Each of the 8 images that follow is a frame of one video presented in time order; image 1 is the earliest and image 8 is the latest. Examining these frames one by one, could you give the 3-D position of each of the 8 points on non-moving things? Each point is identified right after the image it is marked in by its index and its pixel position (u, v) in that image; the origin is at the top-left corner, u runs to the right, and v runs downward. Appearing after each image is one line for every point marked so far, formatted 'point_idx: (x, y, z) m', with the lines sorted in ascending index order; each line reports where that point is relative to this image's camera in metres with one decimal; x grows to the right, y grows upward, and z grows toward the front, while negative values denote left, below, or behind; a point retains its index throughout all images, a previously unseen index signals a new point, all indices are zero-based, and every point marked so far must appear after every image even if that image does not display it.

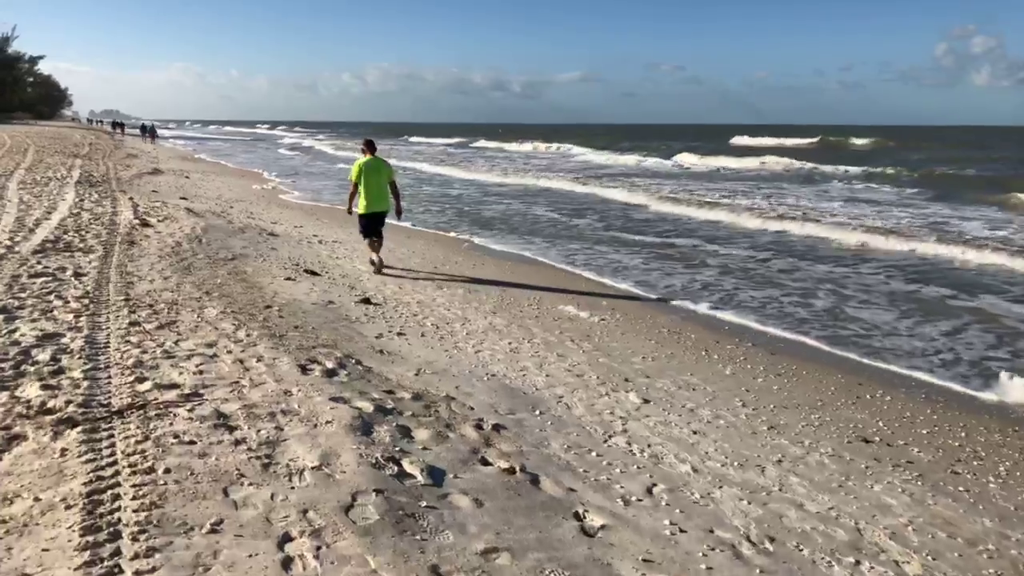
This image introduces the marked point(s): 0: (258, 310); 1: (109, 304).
0: (-2.1, -0.2, +6.2) m
1: (-3.1, -0.1, +5.8) m
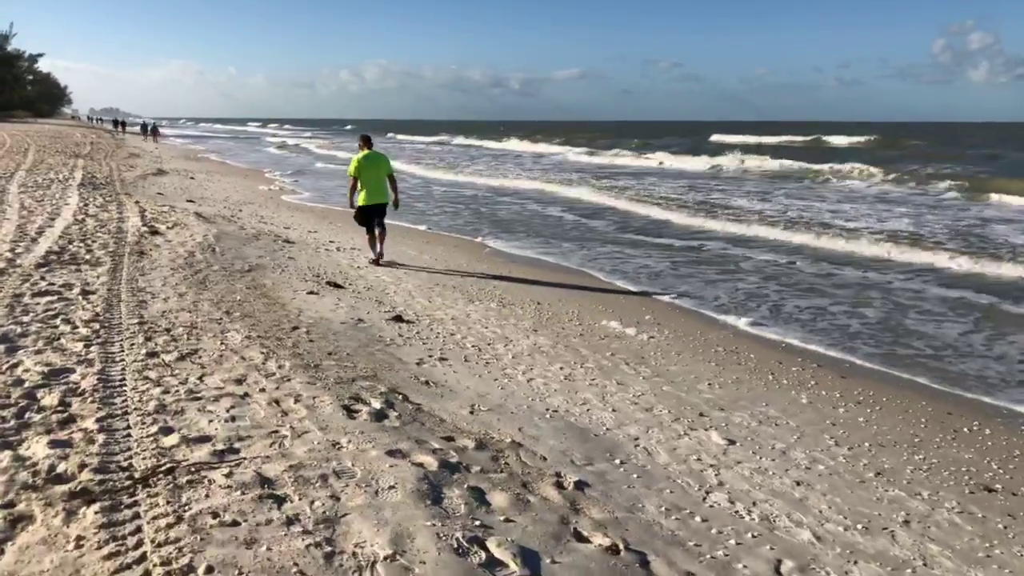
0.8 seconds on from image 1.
0: (-1.7, -0.3, +5.6) m
1: (-2.7, -0.3, +5.2) m
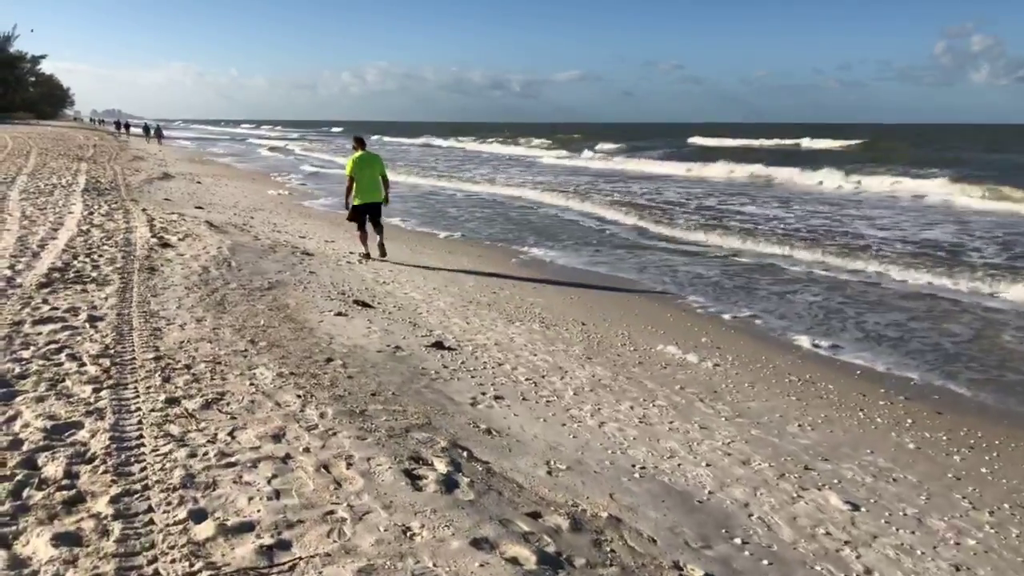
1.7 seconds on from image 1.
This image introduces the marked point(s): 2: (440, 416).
0: (-1.2, -0.5, +5.0) m
1: (-2.2, -0.5, +4.5) m
2: (-0.4, -0.7, +4.4) m
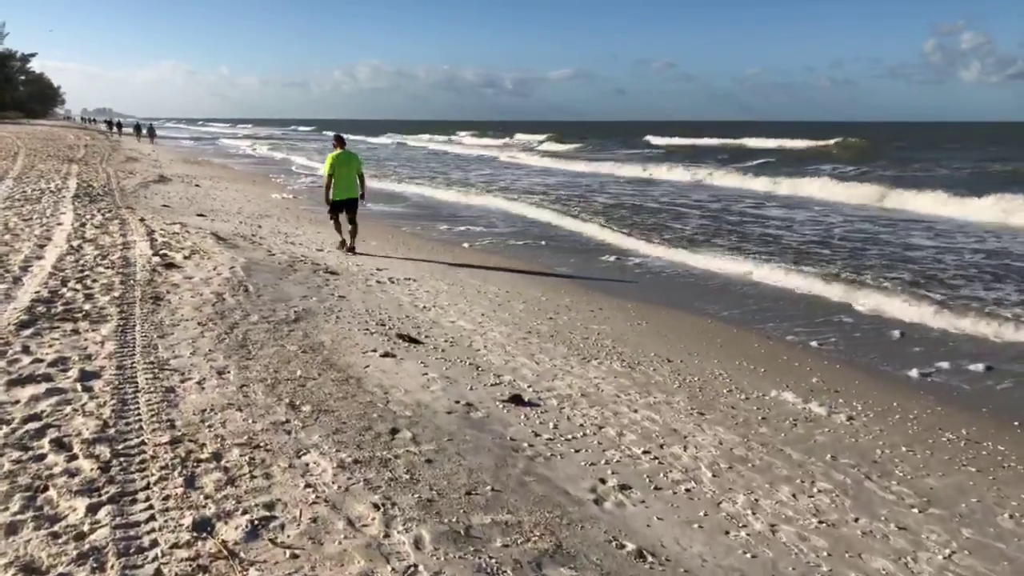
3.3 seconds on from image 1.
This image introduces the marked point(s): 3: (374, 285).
0: (-0.6, -0.8, +3.8) m
1: (-1.6, -0.7, +3.3) m
2: (+0.2, -1.0, +3.2) m
3: (-1.5, 0.0, +8.4) m
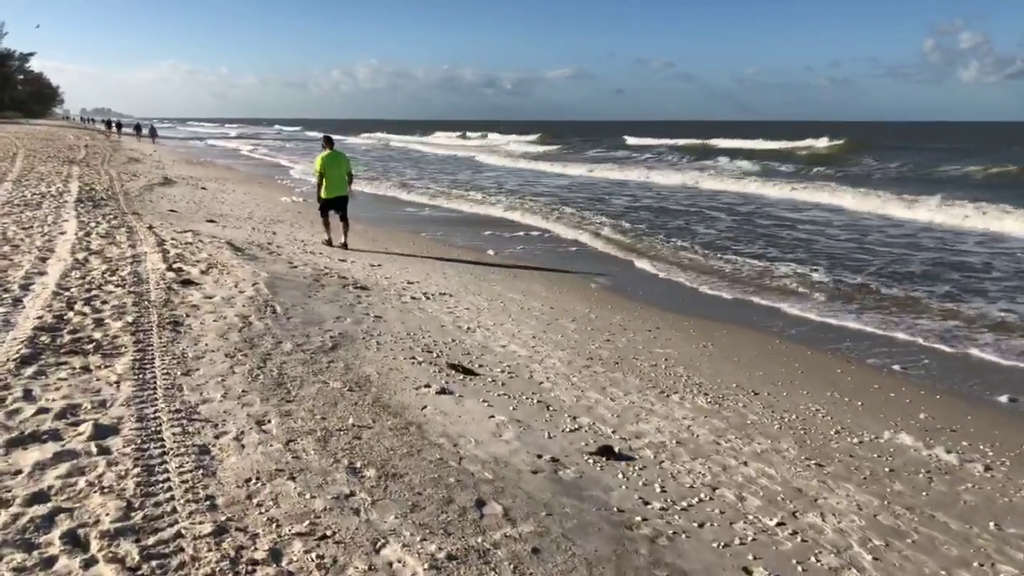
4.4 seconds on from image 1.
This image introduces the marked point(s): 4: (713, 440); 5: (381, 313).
0: (-0.1, -1.0, +3.0) m
1: (-1.1, -0.9, +2.6) m
2: (+0.7, -1.2, +2.4) m
3: (-1.0, -0.1, +7.7) m
4: (+1.2, -0.9, +4.6) m
5: (-1.2, -0.2, +7.0) m
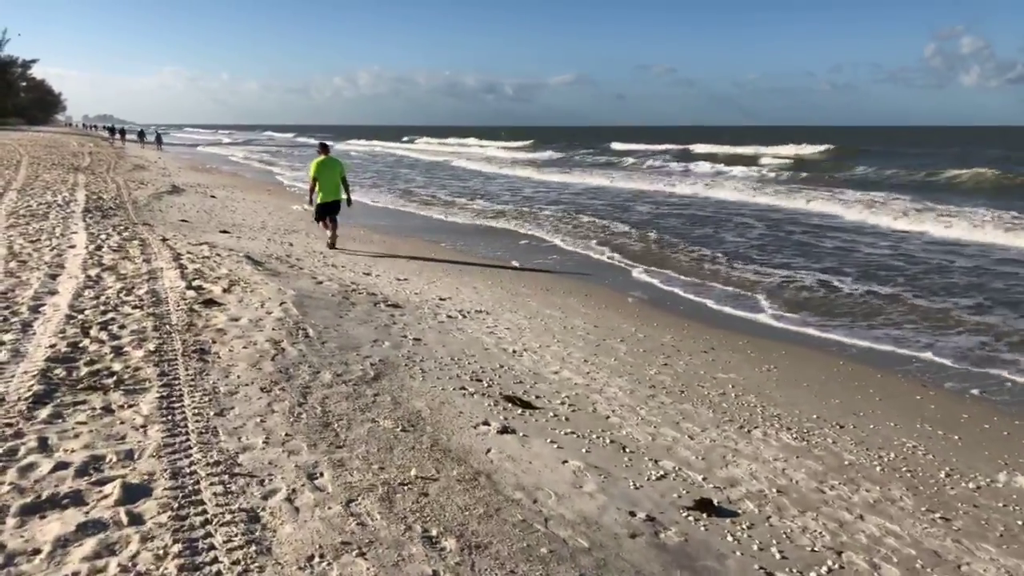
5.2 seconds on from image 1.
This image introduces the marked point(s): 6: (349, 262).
0: (+0.3, -1.1, +2.5) m
1: (-0.7, -1.0, +2.0) m
2: (+1.1, -1.3, +1.9) m
3: (-0.6, -0.3, +7.1) m
4: (+1.6, -1.1, +4.1) m
5: (-0.8, -0.4, +6.5) m
6: (-2.2, +0.4, +10.6) m
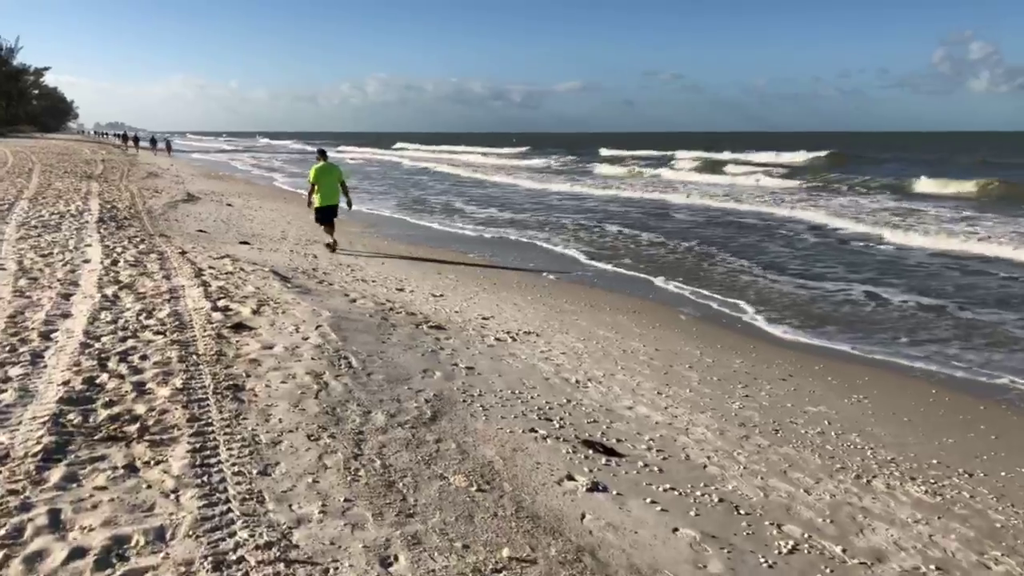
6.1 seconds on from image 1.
0: (+0.7, -1.2, +1.8) m
1: (-0.3, -1.2, +1.4) m
2: (+1.5, -1.4, +1.2) m
3: (-0.1, -0.5, +6.5) m
4: (+2.1, -1.2, +3.4) m
5: (-0.3, -0.6, +5.8) m
6: (-1.7, +0.2, +10.0) m
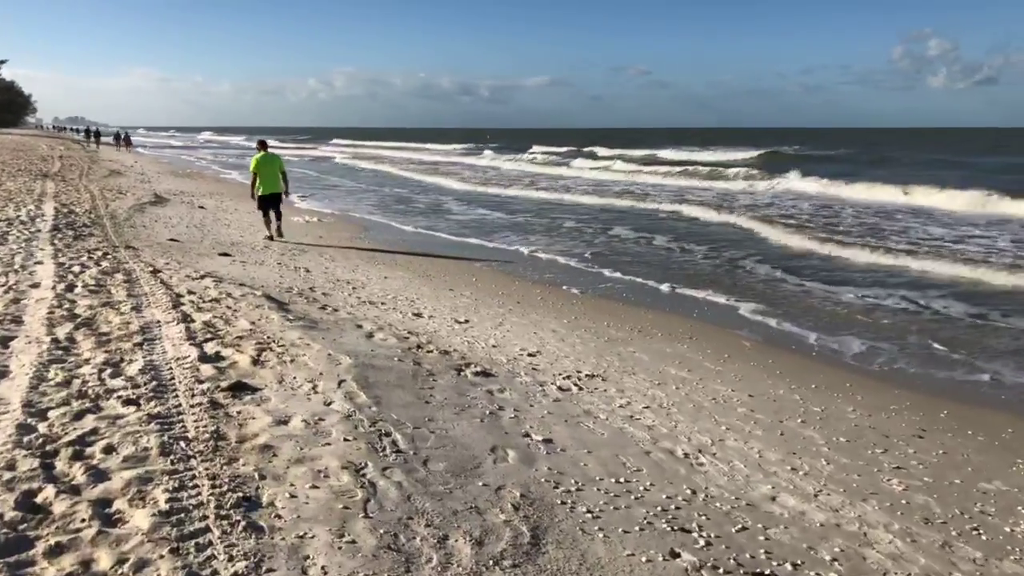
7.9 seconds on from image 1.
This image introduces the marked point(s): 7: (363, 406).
0: (+1.4, -1.5, +0.5) m
1: (+0.4, -1.5, 0.0) m
2: (+2.2, -1.7, -0.1) m
3: (+0.3, -0.7, +5.1) m
4: (+2.7, -1.5, +2.1) m
5: (+0.2, -0.8, +4.5) m
6: (-1.4, -0.1, +8.5) m
7: (-0.8, -0.6, +4.2) m
